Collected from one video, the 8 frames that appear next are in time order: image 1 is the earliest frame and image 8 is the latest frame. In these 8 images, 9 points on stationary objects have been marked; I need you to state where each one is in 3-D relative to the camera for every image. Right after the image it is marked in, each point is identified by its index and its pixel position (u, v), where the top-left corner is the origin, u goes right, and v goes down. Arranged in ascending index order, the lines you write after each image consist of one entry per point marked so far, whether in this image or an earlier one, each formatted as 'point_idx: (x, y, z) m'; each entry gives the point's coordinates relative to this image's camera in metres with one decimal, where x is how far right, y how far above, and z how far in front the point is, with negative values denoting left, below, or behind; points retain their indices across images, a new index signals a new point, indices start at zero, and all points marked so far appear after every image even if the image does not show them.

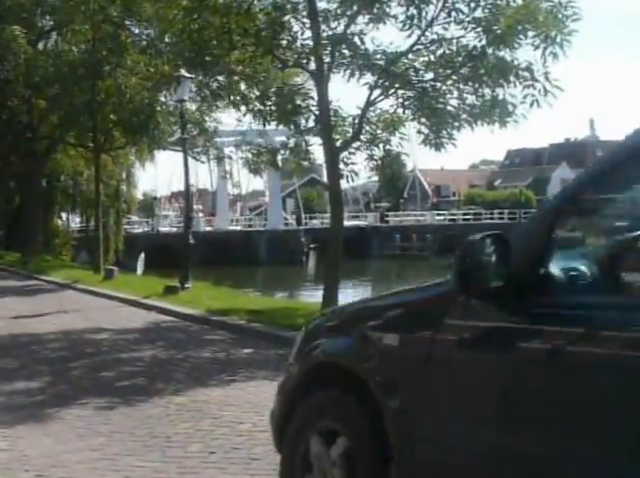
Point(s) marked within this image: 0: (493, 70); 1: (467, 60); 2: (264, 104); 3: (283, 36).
0: (+2.0, +2.0, +10.4) m
1: (+1.7, +2.1, +10.3) m
2: (-0.7, +1.6, +10.8) m
3: (-0.4, +2.4, +10.4) m
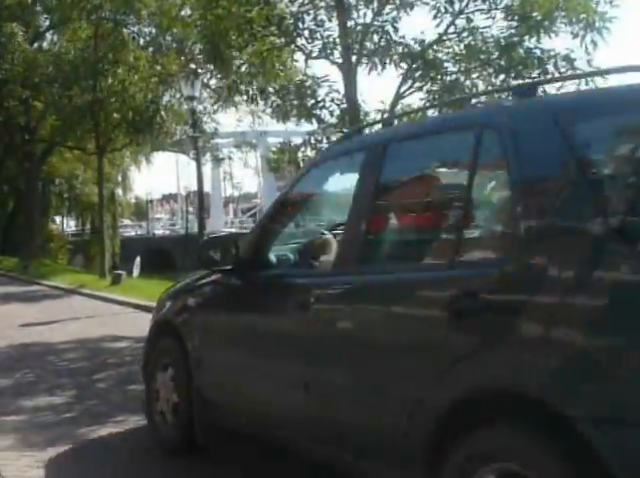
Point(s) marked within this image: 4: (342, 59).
0: (+2.3, +2.0, +9.9) m
1: (+2.0, +2.1, +9.8) m
2: (-0.4, +1.6, +10.2) m
3: (-0.2, +2.4, +9.8) m
4: (+0.3, +2.0, +9.7) m
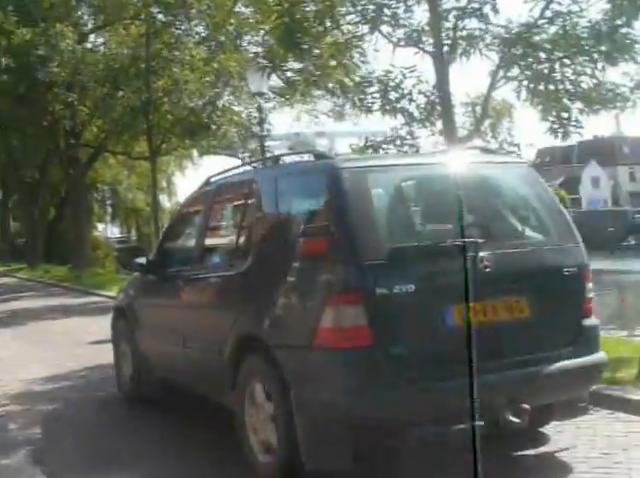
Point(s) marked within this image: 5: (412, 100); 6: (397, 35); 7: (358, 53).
0: (+3.2, +2.0, +8.9) m
1: (+2.8, +2.1, +8.8) m
2: (+0.5, +1.6, +9.4) m
3: (+0.7, +2.4, +9.0) m
4: (+1.1, +2.0, +8.9) m
5: (+1.0, +1.5, +9.2) m
6: (+0.7, +2.1, +9.0) m
7: (+0.4, +1.9, +9.1) m
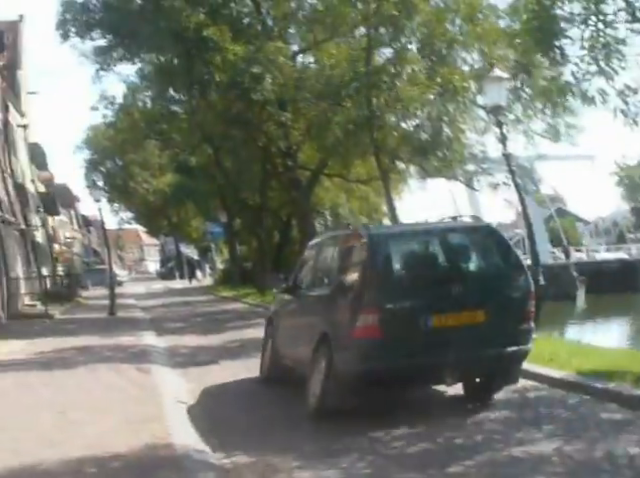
0: (+5.4, +1.7, +7.0) m
1: (+5.0, +1.8, +7.0) m
2: (+2.8, +1.3, +8.0) m
3: (+3.0, +2.1, +7.6) m
4: (+3.4, +1.7, +7.4) m
5: (+3.3, +1.2, +7.8) m
6: (+3.0, +1.8, +7.7) m
7: (+2.7, +1.6, +7.8) m
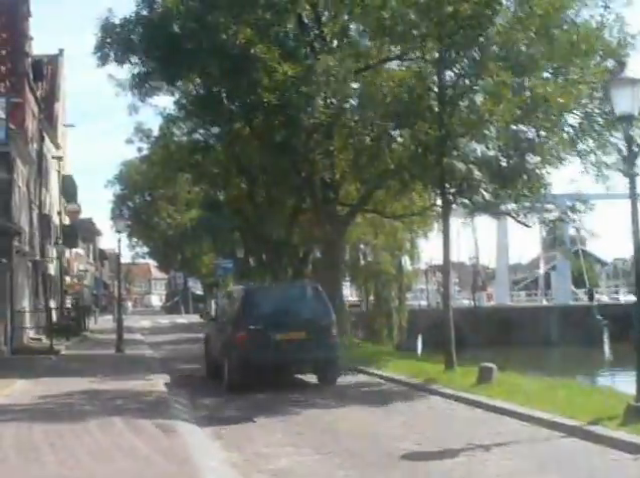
0: (+6.1, +1.3, +5.3) m
1: (+5.7, +1.4, +5.3) m
2: (+3.5, +0.9, +6.3) m
3: (+3.7, +1.7, +5.9) m
4: (+4.1, +1.3, +5.7) m
5: (+4.0, +0.8, +6.1) m
6: (+3.7, +1.4, +6.0) m
7: (+3.4, +1.3, +6.1) m
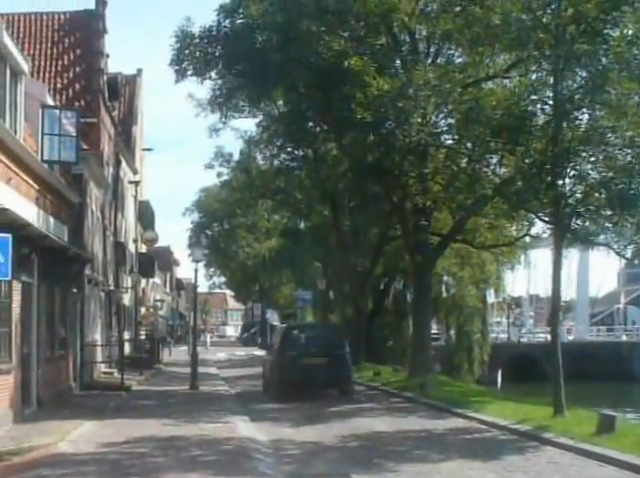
0: (+6.8, +1.2, +3.1) m
1: (+6.4, +1.3, +3.2) m
2: (+4.3, +0.8, +4.3) m
3: (+4.5, +1.6, +4.0) m
4: (+4.8, +1.2, +3.7) m
5: (+4.7, +0.7, +4.0) m
6: (+4.5, +1.4, +4.0) m
7: (+4.2, +1.2, +4.1) m
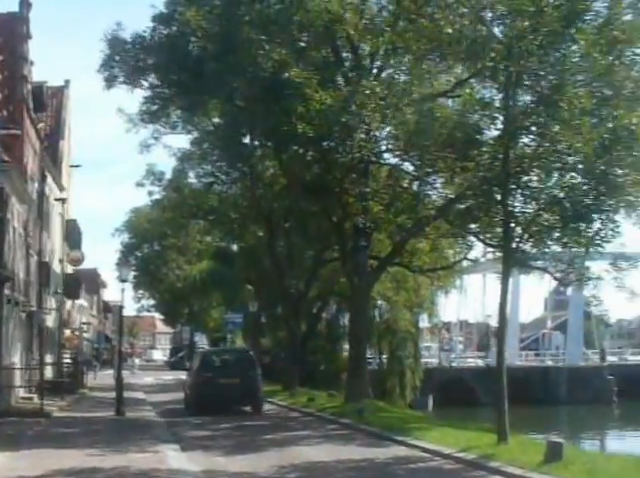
0: (+6.7, +1.2, +2.8) m
1: (+6.4, +1.3, +2.8) m
2: (+4.2, +0.7, +3.8) m
3: (+4.4, +1.6, +3.5) m
4: (+4.7, +1.2, +3.3) m
5: (+4.6, +0.6, +3.6) m
6: (+4.4, +1.3, +3.5) m
7: (+4.1, +1.1, +3.6) m
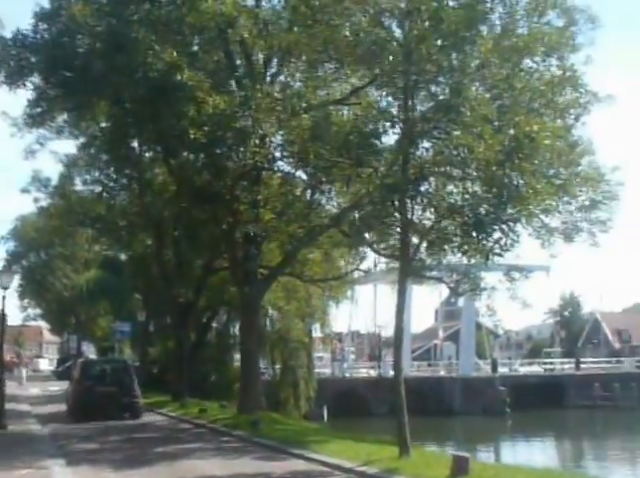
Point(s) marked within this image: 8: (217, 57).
0: (+6.5, +1.1, +3.0) m
1: (+6.1, +1.2, +2.9) m
2: (+3.8, +0.7, +3.7) m
3: (+4.1, +1.5, +3.3) m
4: (+4.5, +1.1, +3.2) m
5: (+4.3, +0.6, +3.4) m
6: (+4.1, +1.3, +3.4) m
7: (+3.7, +1.1, +3.4) m
8: (-2.1, +4.3, +19.9) m
